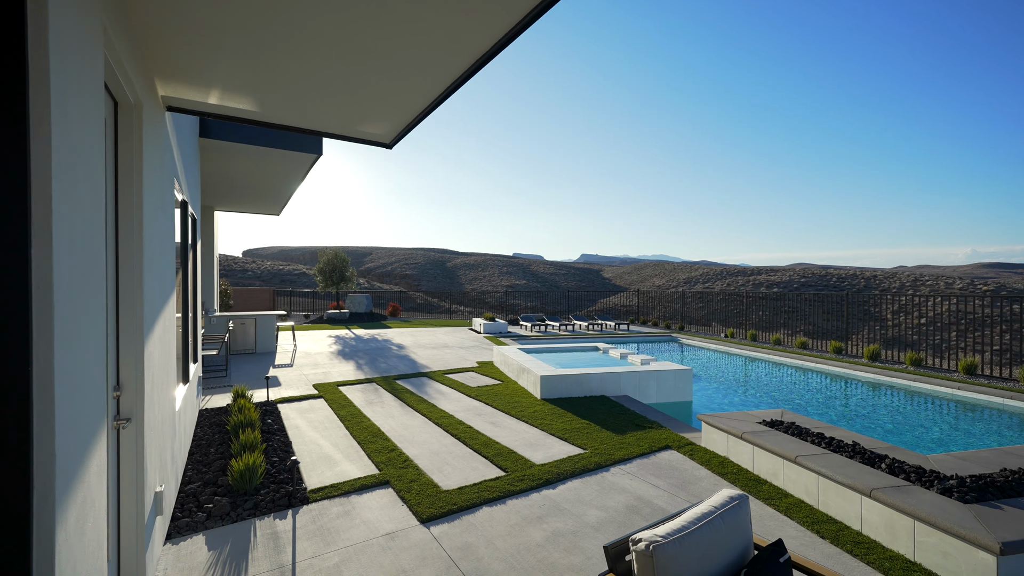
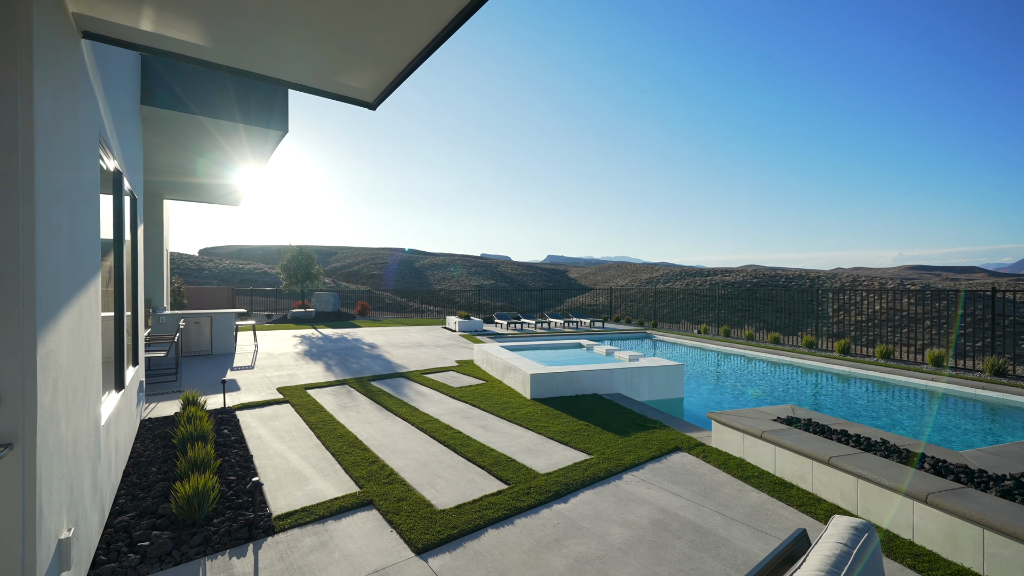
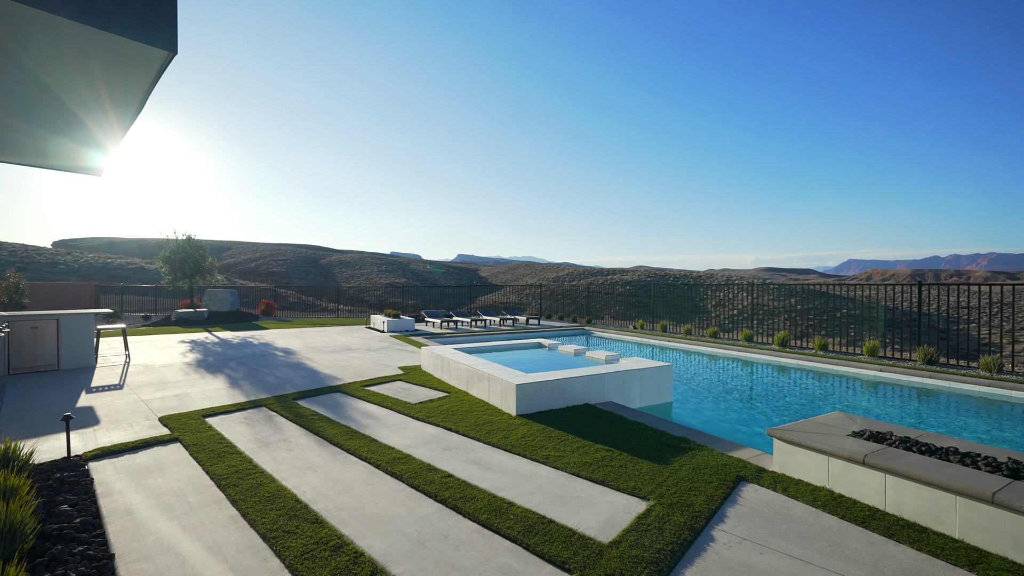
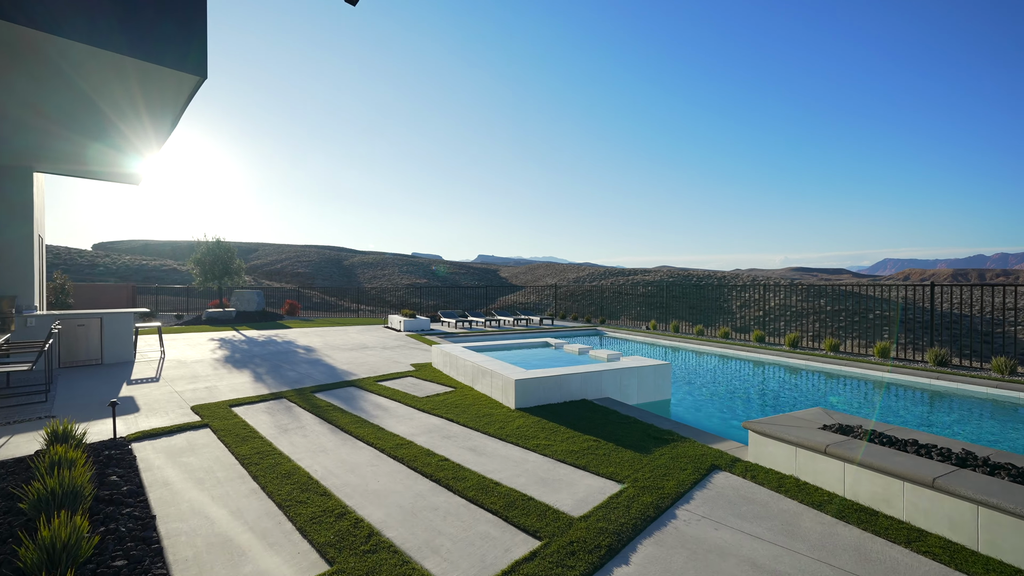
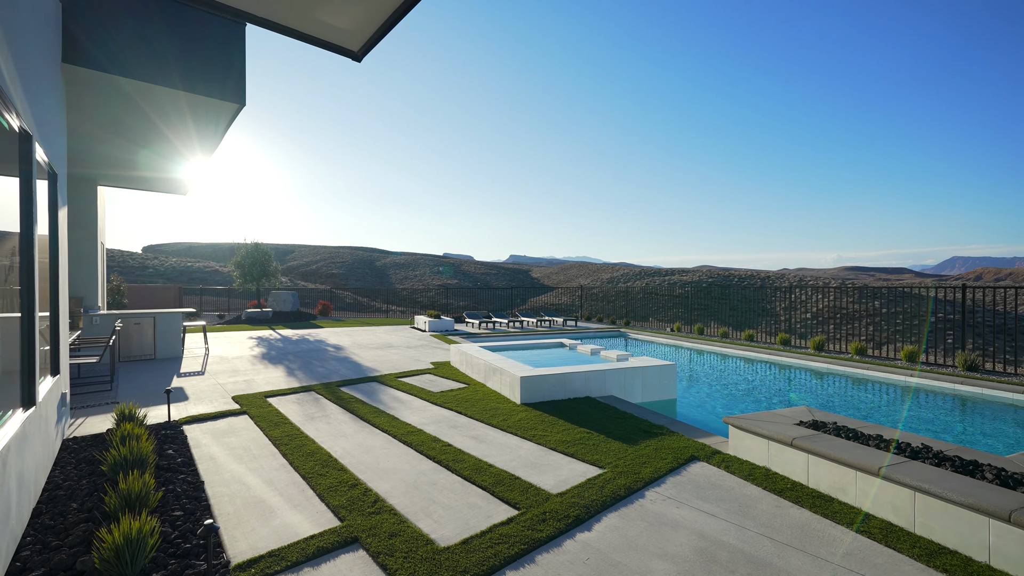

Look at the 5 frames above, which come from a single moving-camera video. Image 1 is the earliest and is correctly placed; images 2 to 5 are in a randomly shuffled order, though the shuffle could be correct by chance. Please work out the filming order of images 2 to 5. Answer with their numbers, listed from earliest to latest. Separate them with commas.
2, 5, 4, 3
